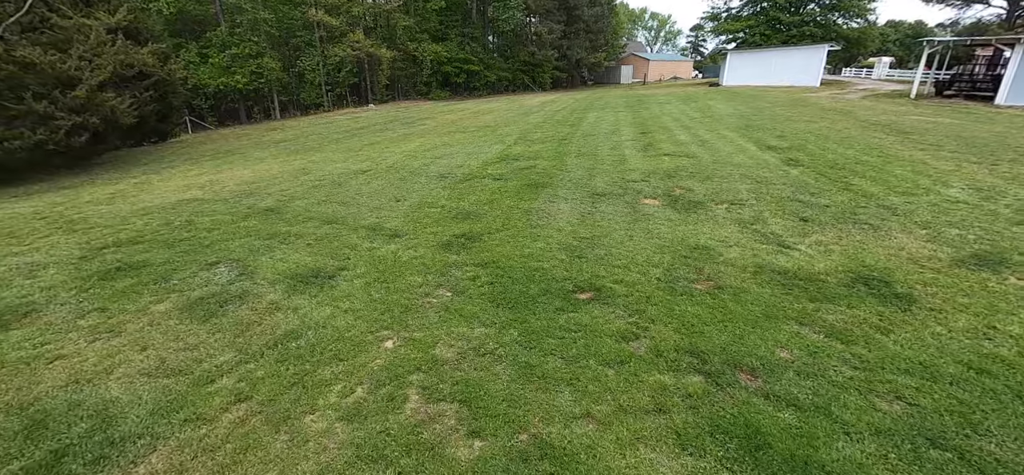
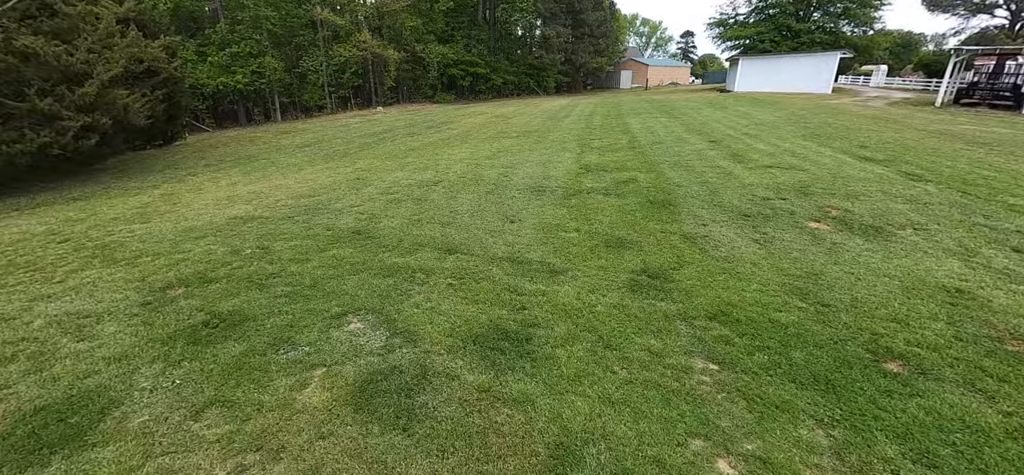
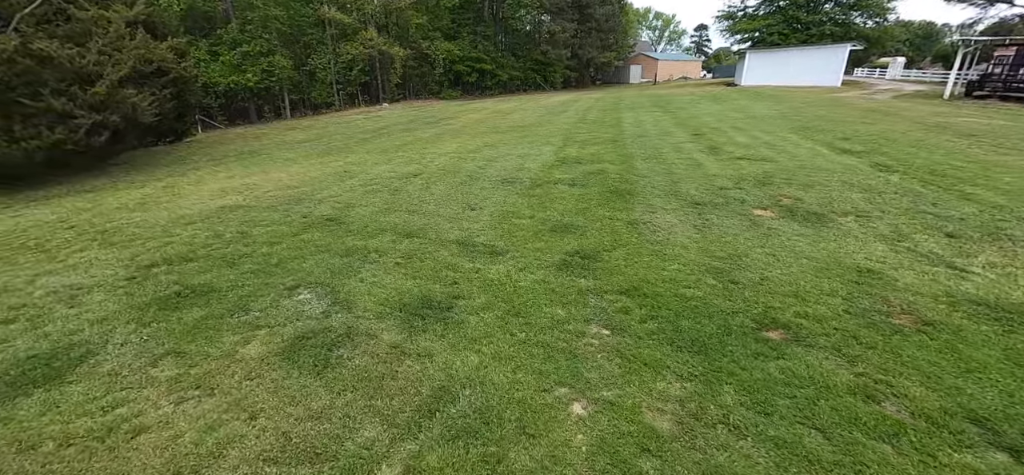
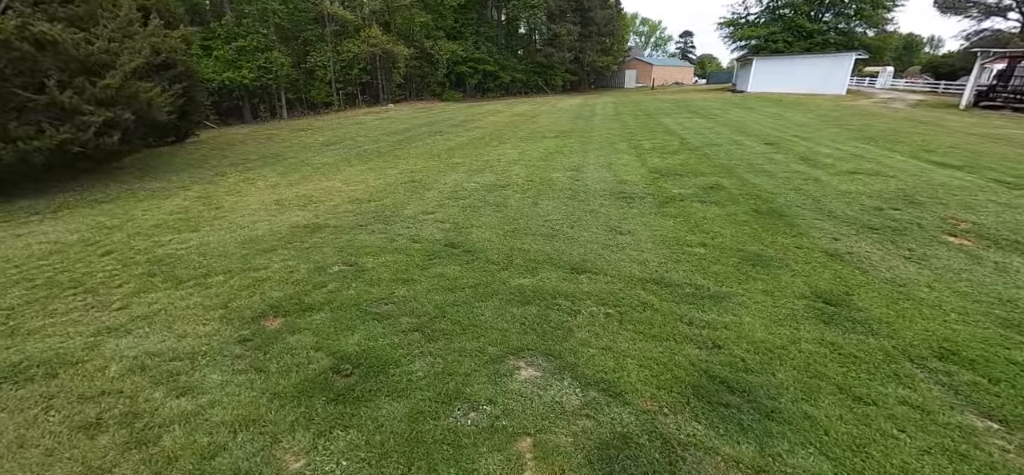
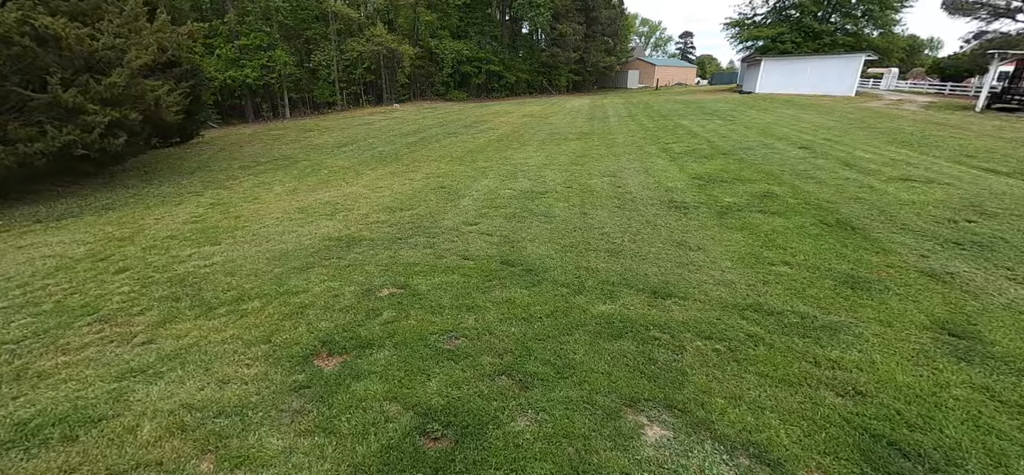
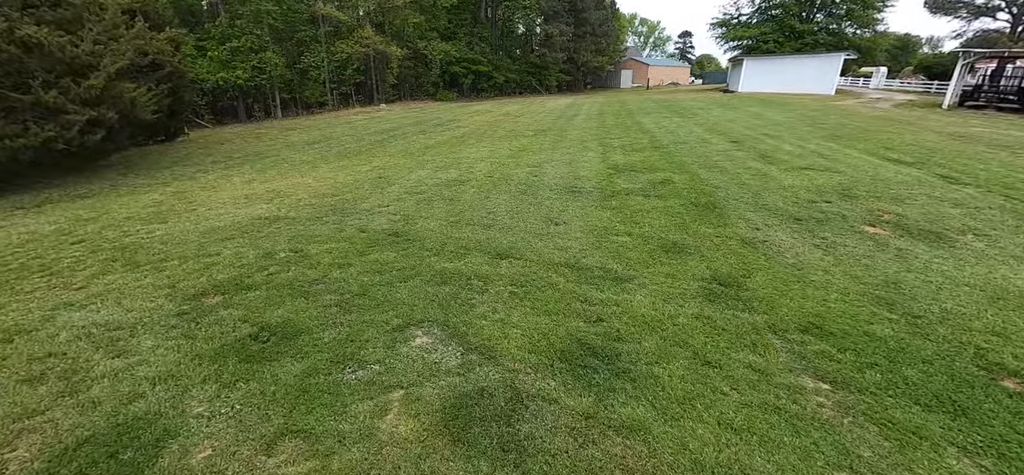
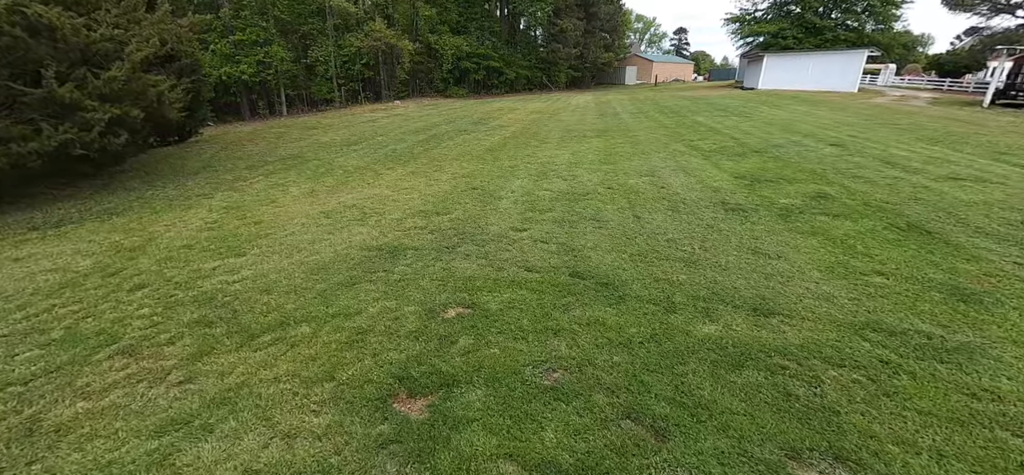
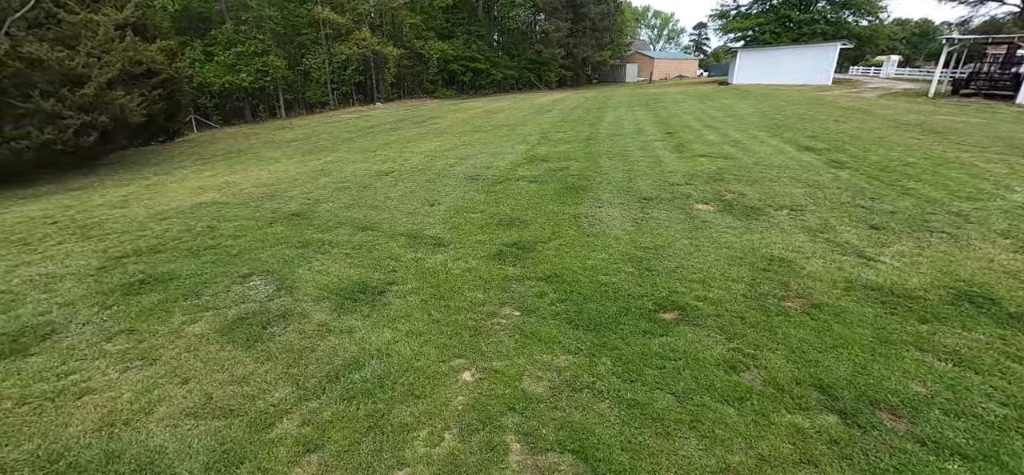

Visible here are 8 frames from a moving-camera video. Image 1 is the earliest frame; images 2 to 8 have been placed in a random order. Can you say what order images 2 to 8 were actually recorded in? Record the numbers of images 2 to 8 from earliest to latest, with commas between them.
8, 3, 2, 6, 4, 5, 7
